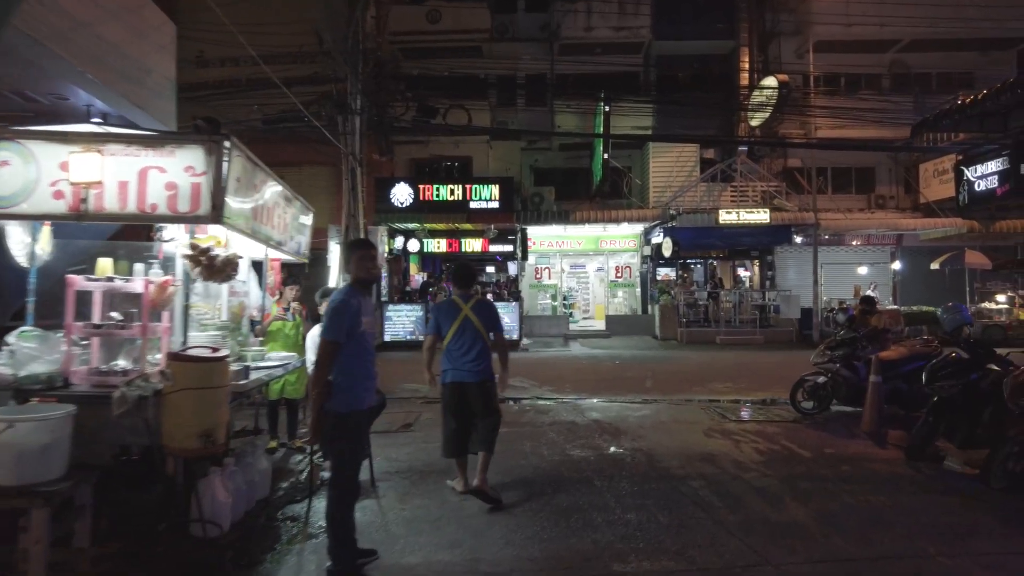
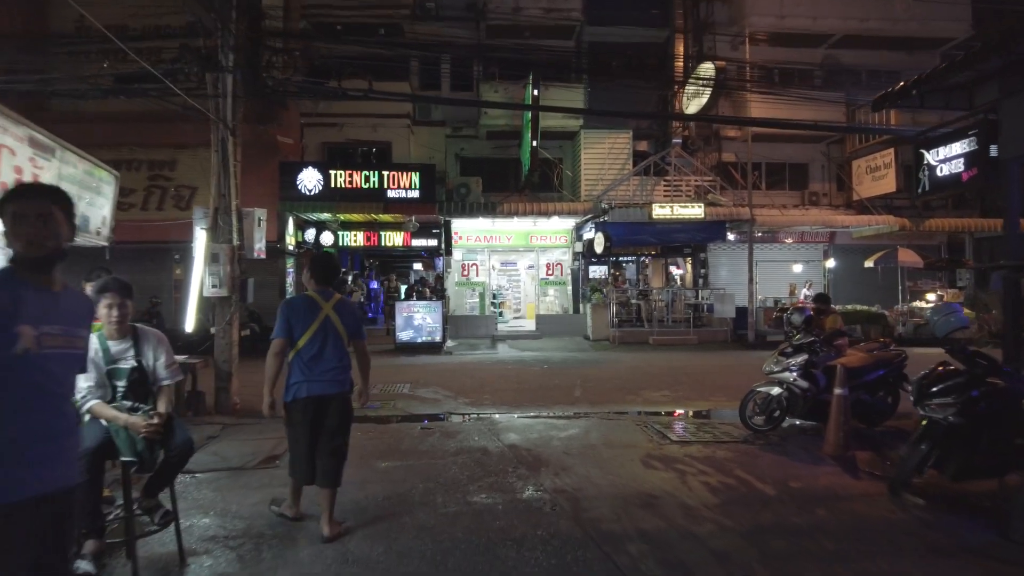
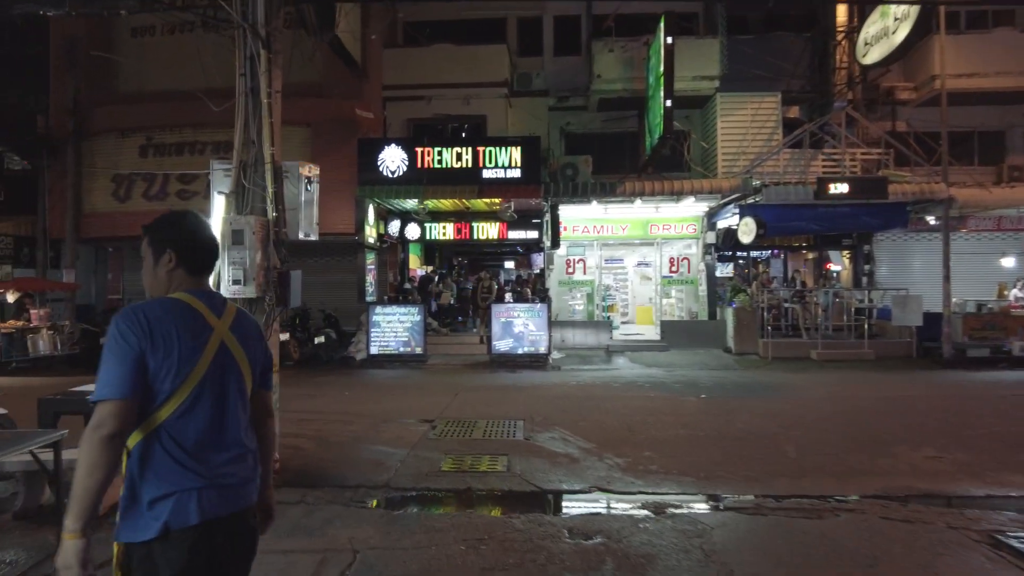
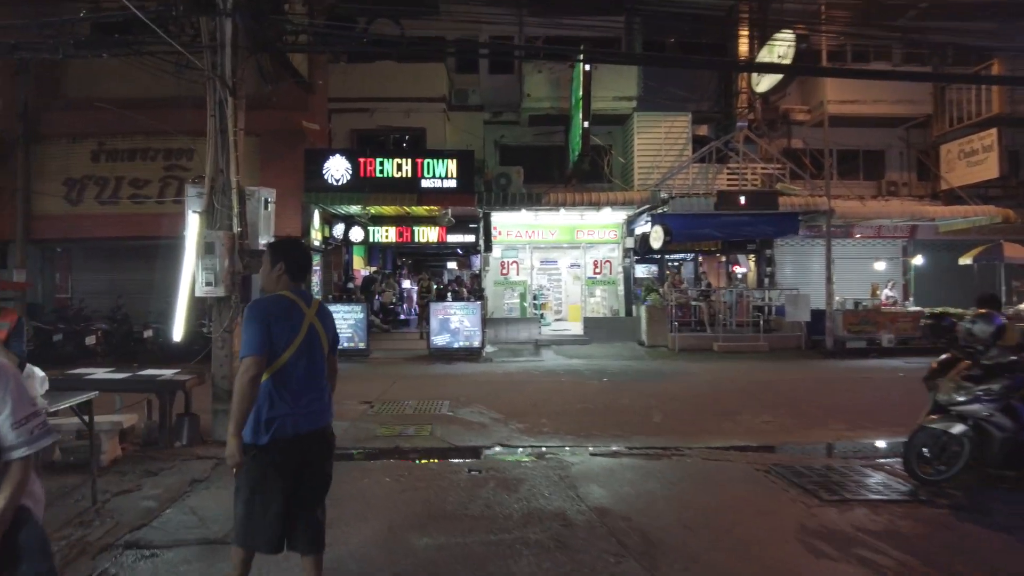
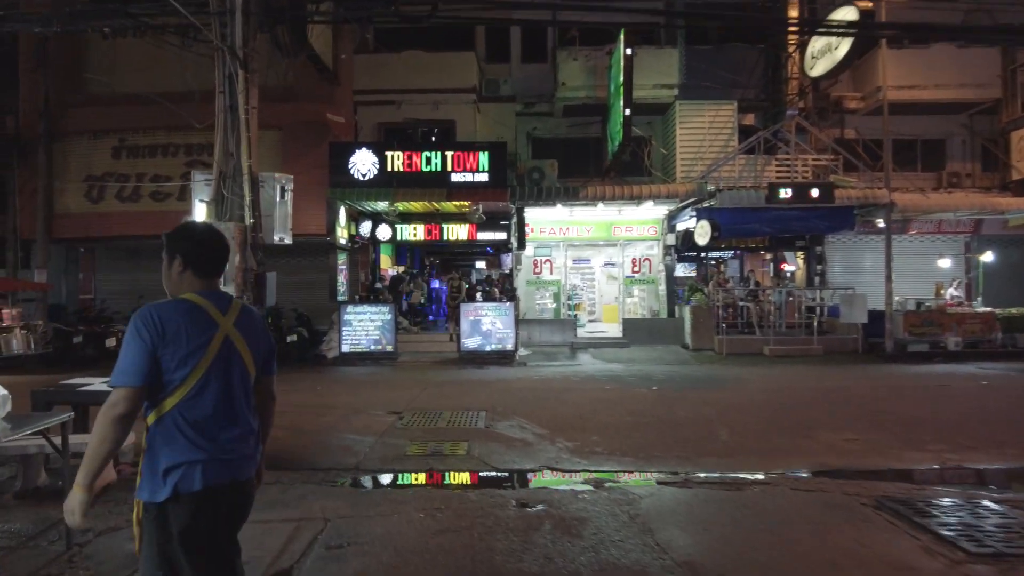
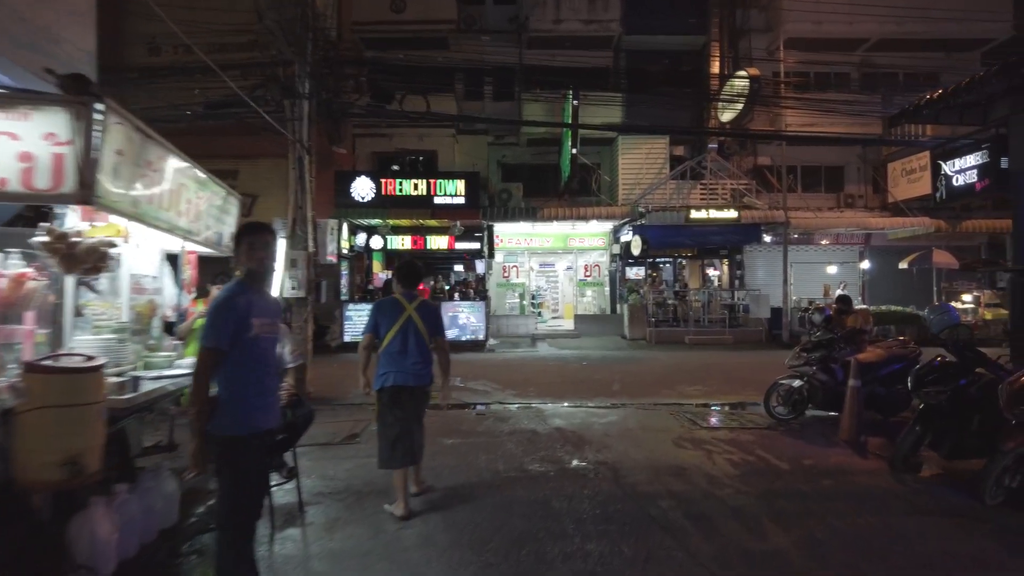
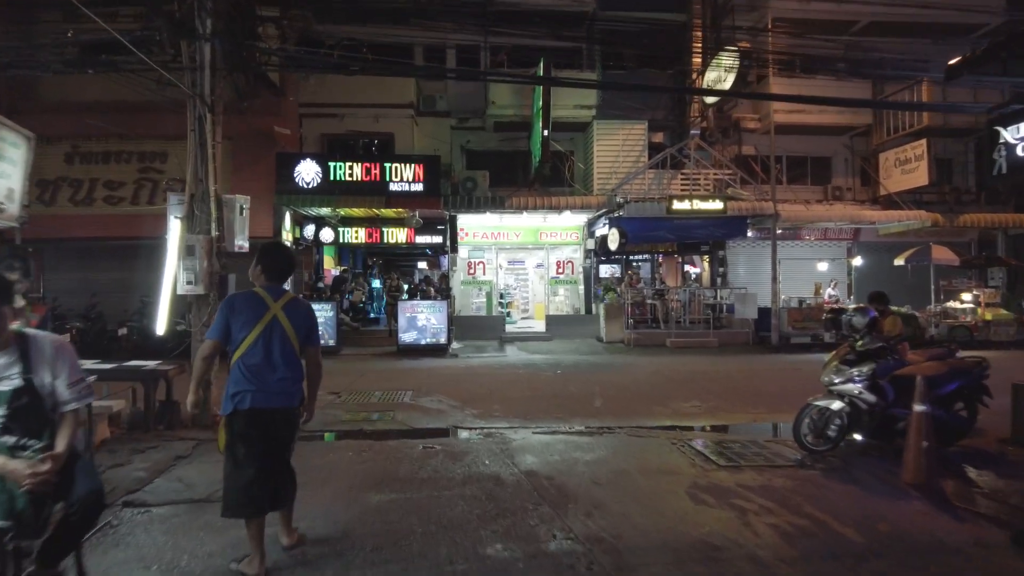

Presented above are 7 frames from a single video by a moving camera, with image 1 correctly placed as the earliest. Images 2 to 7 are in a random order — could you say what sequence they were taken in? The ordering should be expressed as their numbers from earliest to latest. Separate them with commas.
6, 2, 7, 4, 5, 3
